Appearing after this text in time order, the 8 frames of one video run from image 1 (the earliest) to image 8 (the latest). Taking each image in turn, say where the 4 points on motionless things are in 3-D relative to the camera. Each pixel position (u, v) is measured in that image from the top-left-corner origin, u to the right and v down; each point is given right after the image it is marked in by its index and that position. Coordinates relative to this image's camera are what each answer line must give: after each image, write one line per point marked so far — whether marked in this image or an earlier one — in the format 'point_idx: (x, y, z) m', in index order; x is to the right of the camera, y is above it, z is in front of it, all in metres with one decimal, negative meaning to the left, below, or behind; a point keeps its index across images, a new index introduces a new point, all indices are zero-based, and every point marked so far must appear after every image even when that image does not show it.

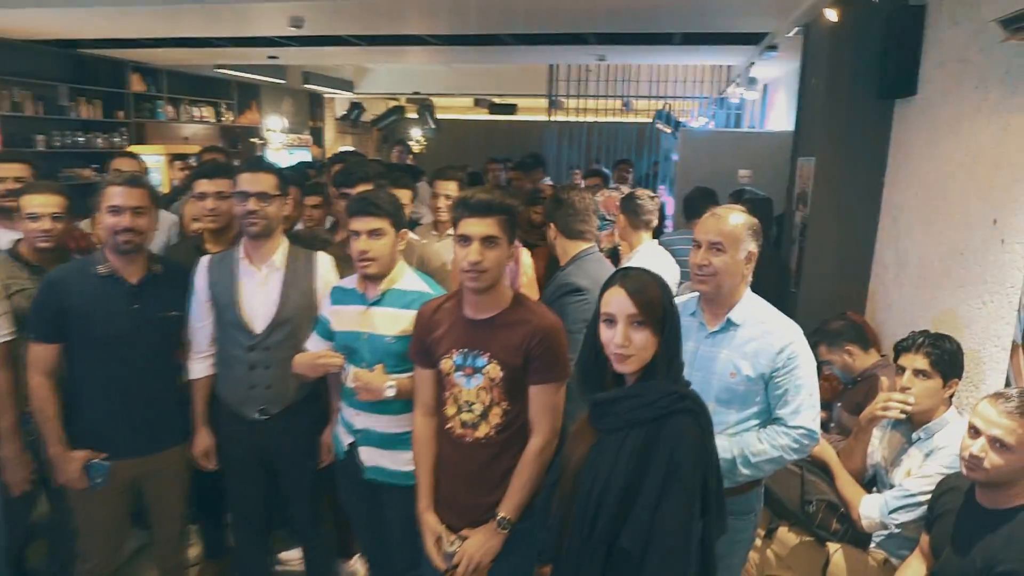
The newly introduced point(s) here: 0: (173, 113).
0: (-3.9, +2.0, +8.2) m
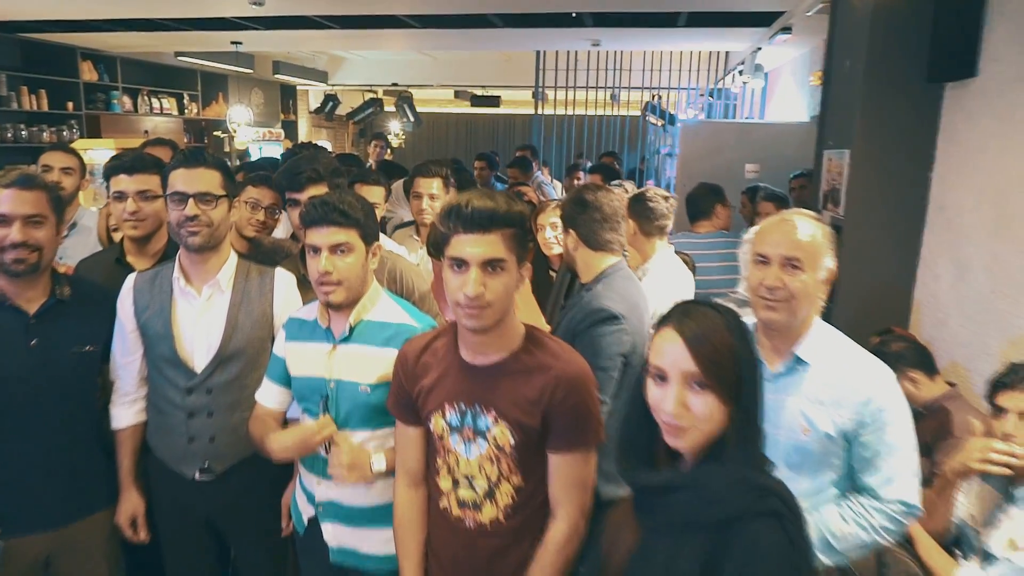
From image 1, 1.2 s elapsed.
0: (-4.1, +2.0, +7.5) m
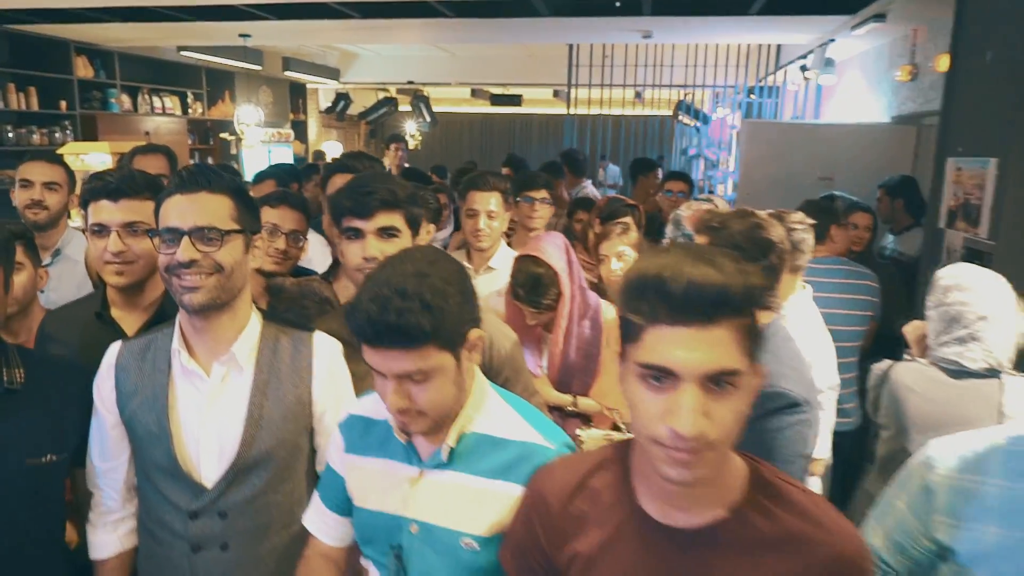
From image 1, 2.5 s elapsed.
0: (-3.8, +1.8, +7.0) m
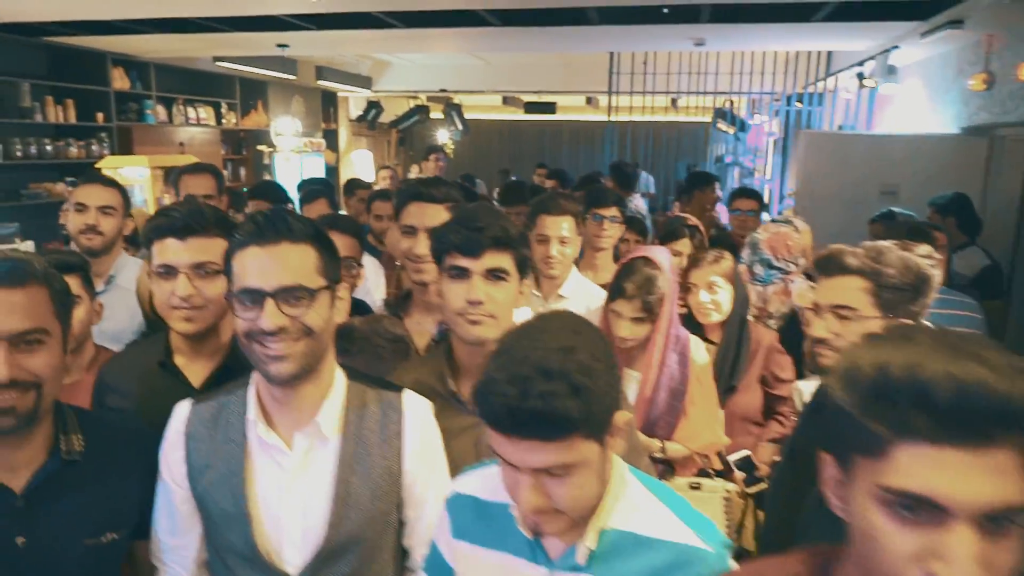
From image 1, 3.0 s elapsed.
0: (-3.4, +1.7, +6.9) m
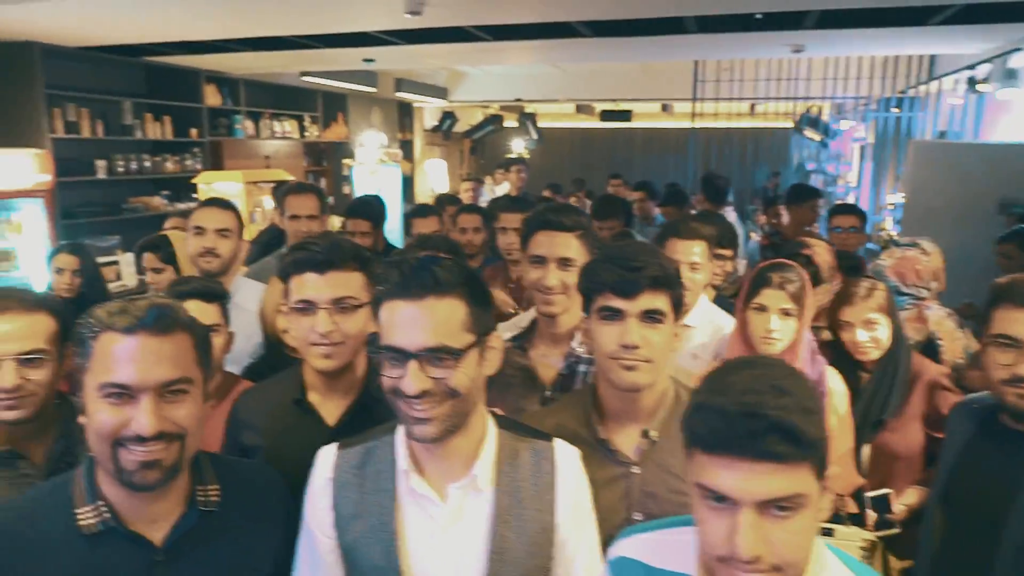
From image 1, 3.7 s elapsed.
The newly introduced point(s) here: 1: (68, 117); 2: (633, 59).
0: (-2.6, +1.6, +7.1) m
1: (-3.3, +1.3, +5.2) m
2: (+1.2, +2.3, +7.0) m
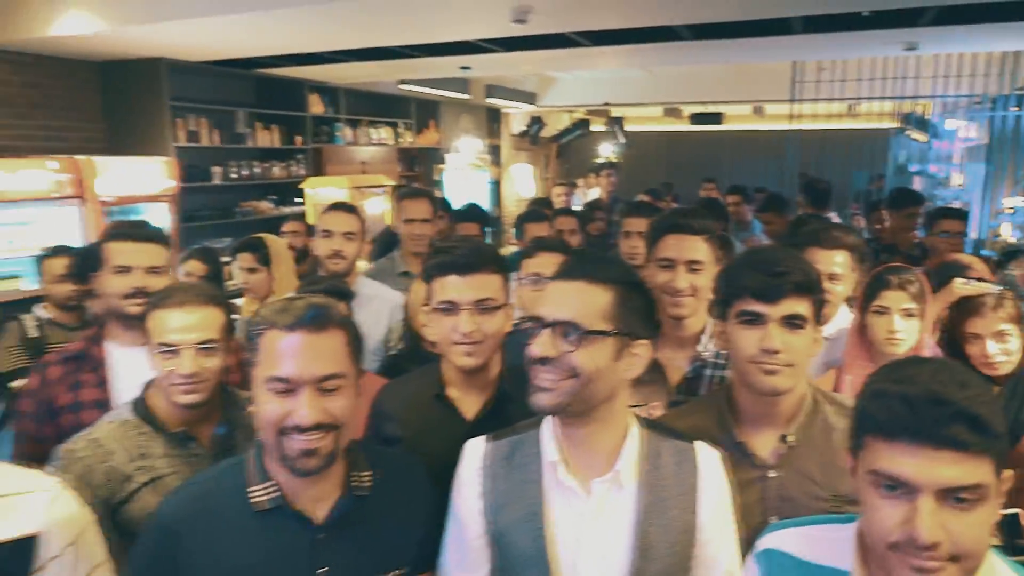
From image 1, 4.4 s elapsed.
0: (-1.7, +1.6, +7.4) m
1: (-2.6, +1.3, +5.6) m
2: (+2.1, +2.2, +6.8) m
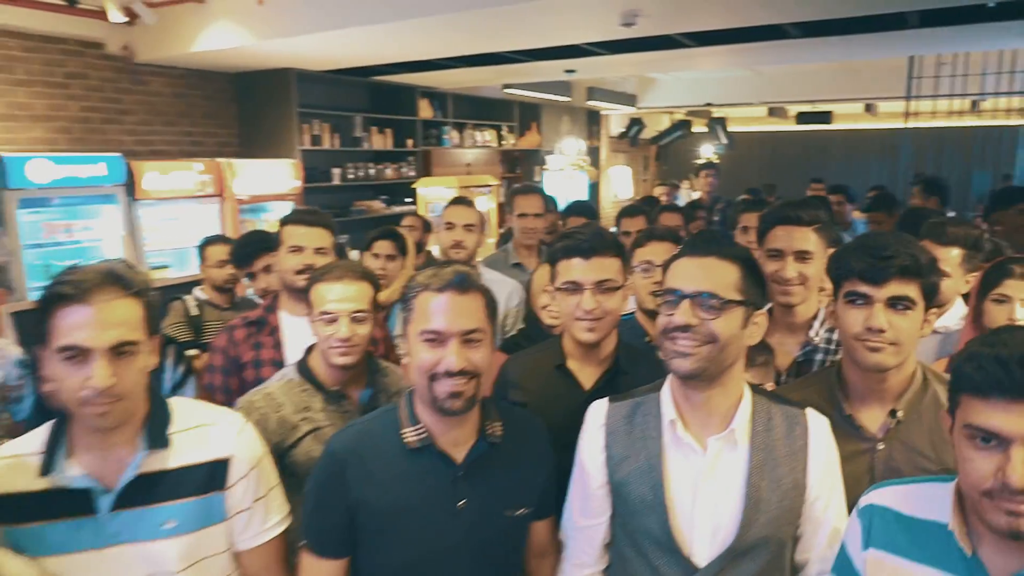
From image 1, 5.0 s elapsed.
0: (-0.6, +1.6, +7.7) m
1: (-1.7, +1.3, +6.0) m
2: (+3.1, +2.2, +6.7) m
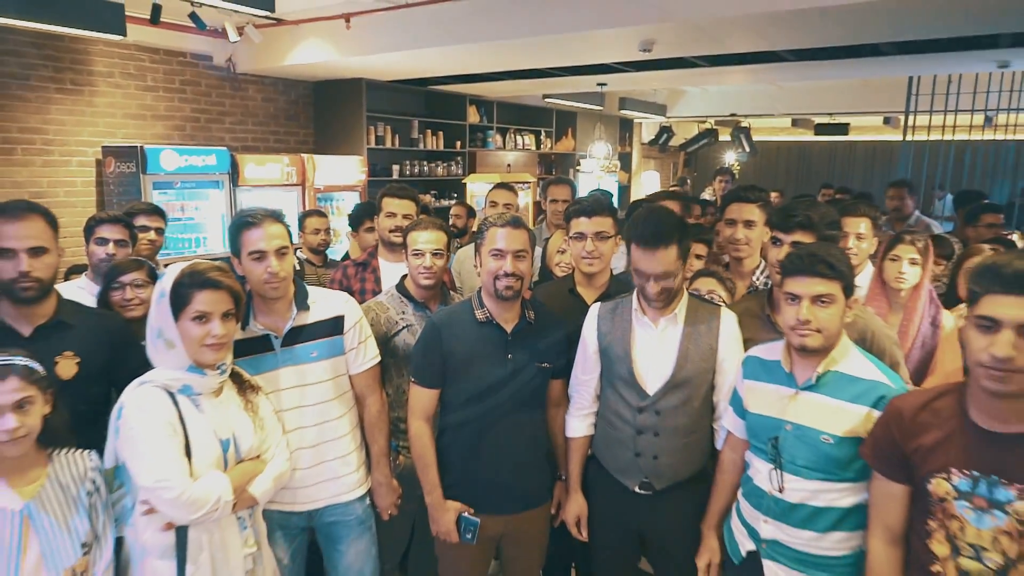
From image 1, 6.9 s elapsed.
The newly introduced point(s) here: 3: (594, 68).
0: (-0.1, +1.8, +8.6) m
1: (-1.3, +1.5, +7.0) m
2: (+3.5, +2.2, +7.4) m
3: (+0.7, +1.9, +6.3) m
